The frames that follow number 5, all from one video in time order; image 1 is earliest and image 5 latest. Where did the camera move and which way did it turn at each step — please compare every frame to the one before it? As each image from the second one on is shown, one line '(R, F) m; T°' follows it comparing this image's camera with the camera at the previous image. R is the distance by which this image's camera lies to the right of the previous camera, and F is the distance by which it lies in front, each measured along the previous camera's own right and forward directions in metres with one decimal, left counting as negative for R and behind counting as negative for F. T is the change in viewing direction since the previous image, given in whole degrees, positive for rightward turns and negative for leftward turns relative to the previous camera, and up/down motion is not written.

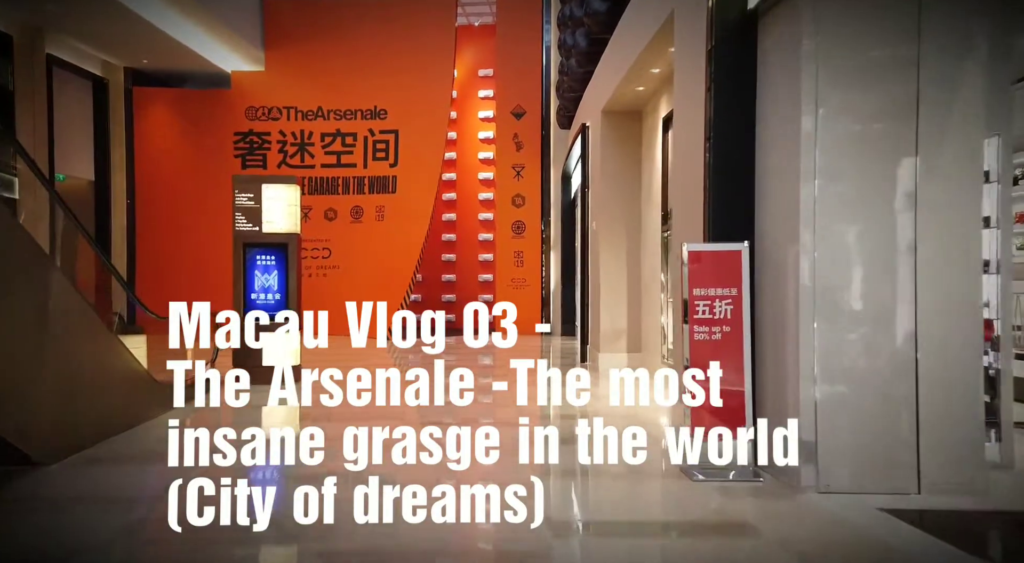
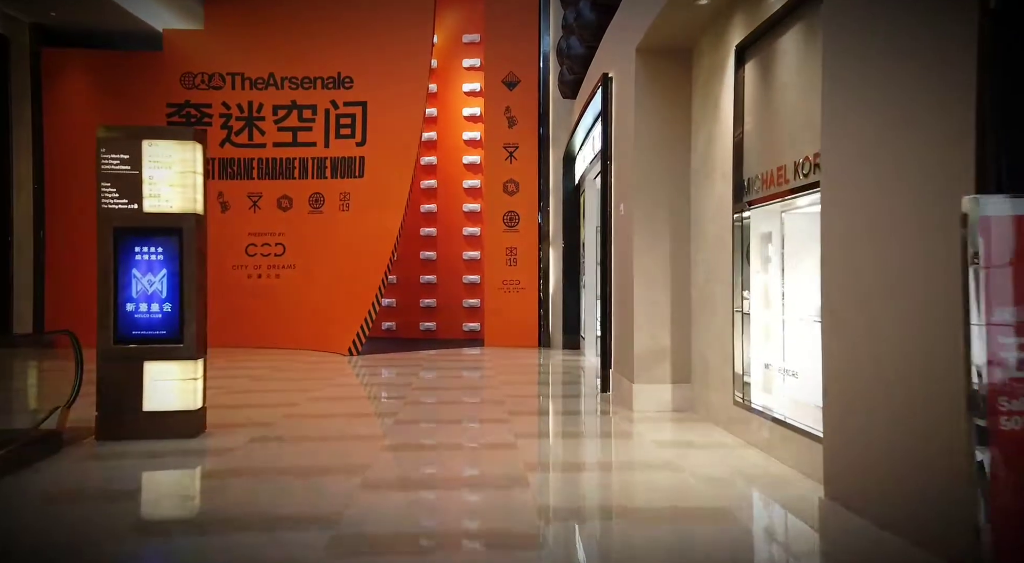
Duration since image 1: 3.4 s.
(-0.1, +2.2) m; +1°
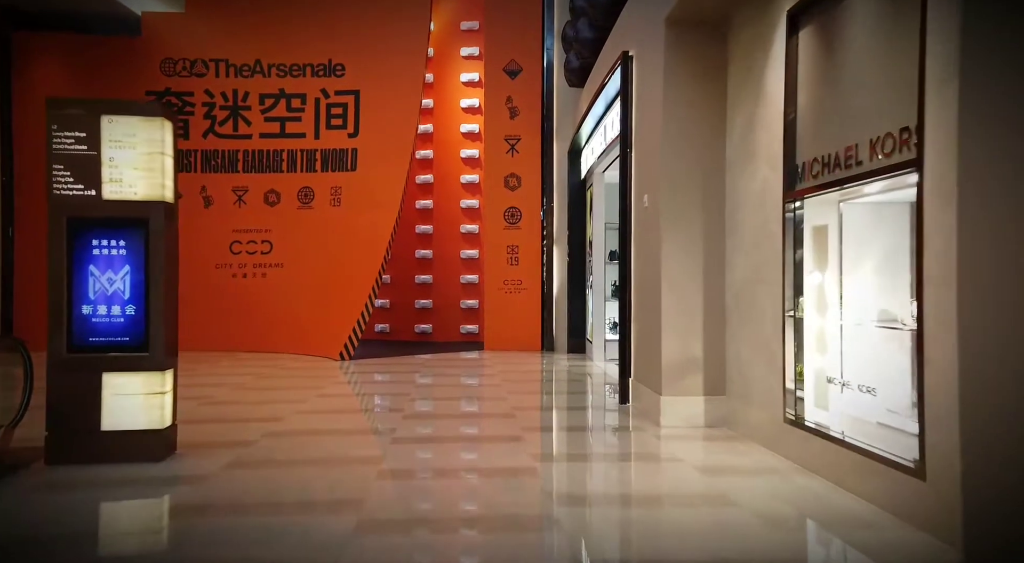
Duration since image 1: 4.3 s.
(-0.1, +0.6) m; +1°
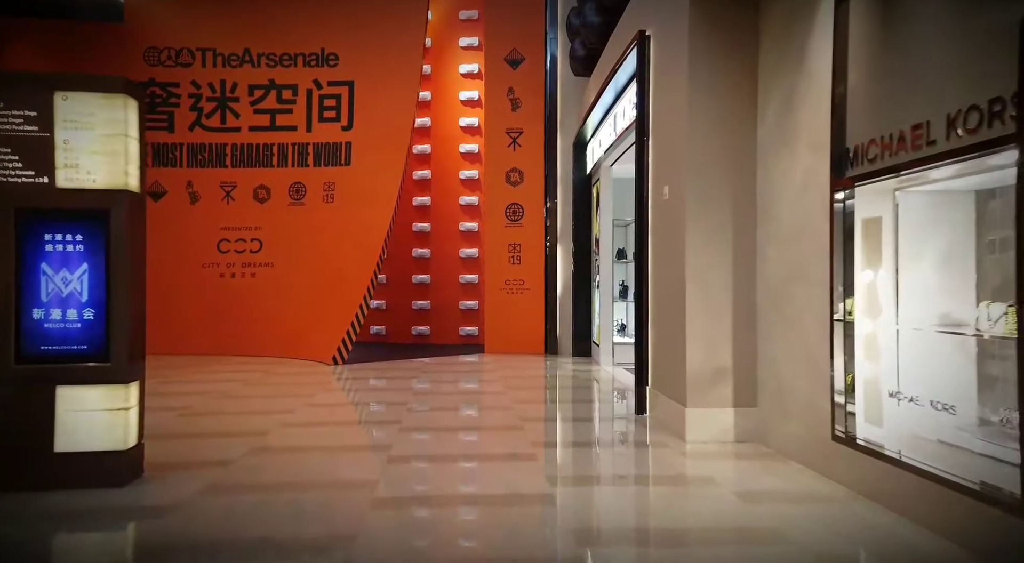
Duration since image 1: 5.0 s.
(-0.1, +0.5) m; 0°
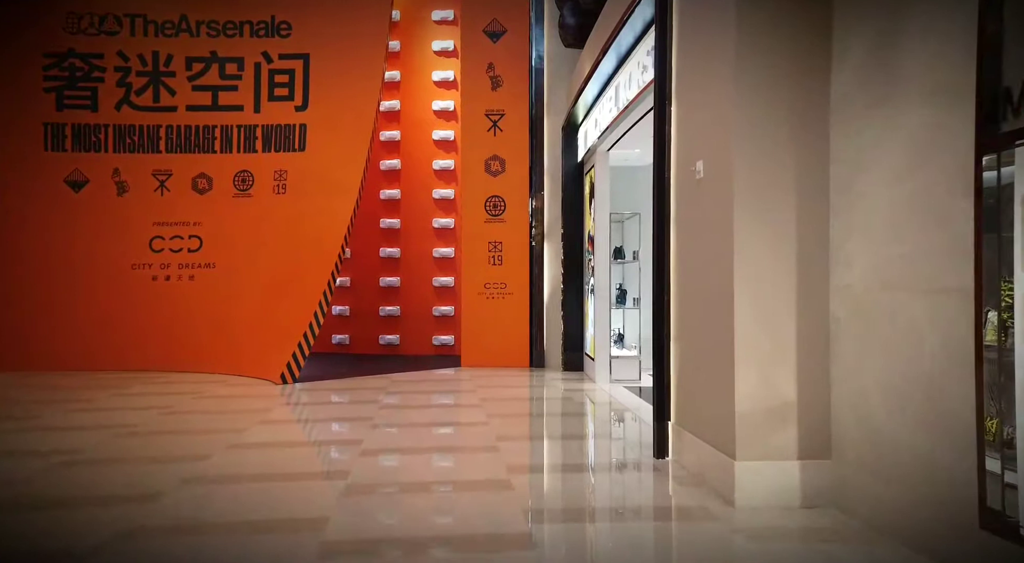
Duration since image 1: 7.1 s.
(0.0, +1.3) m; +2°
